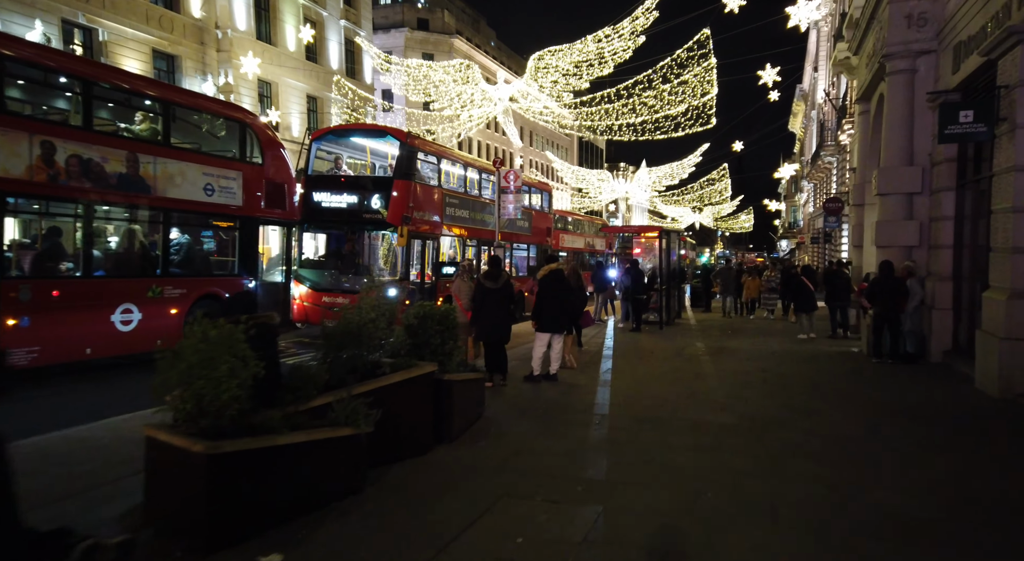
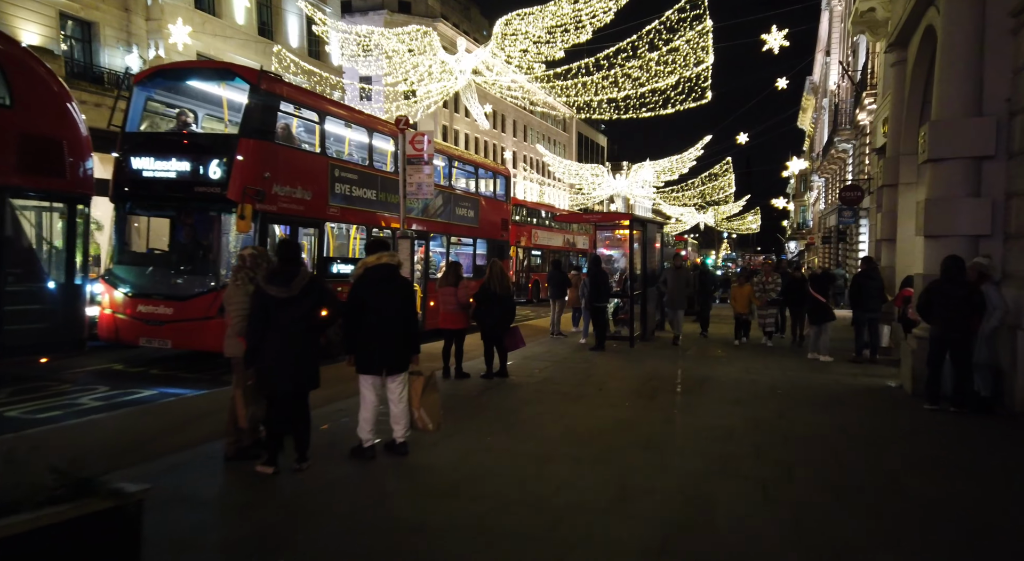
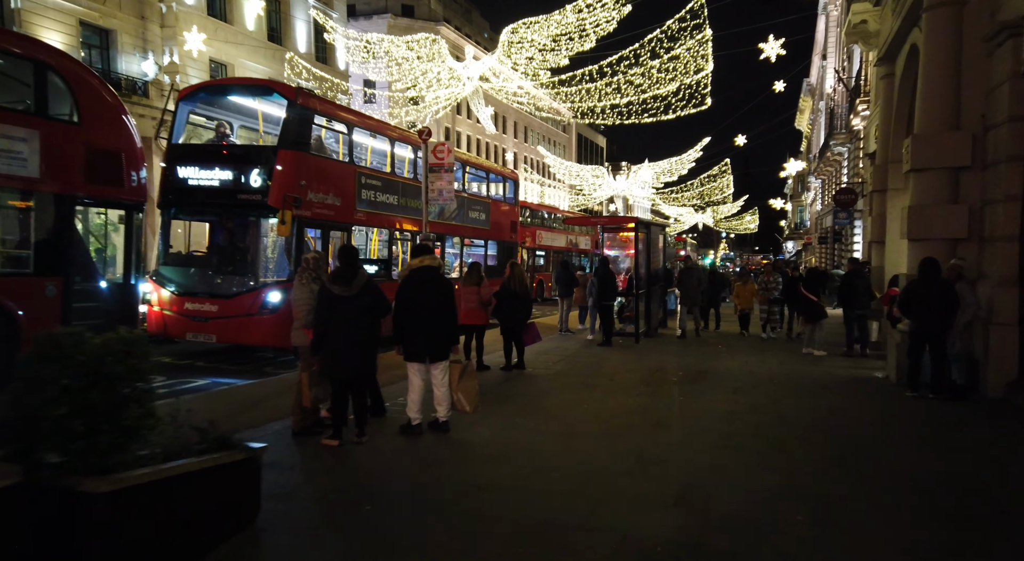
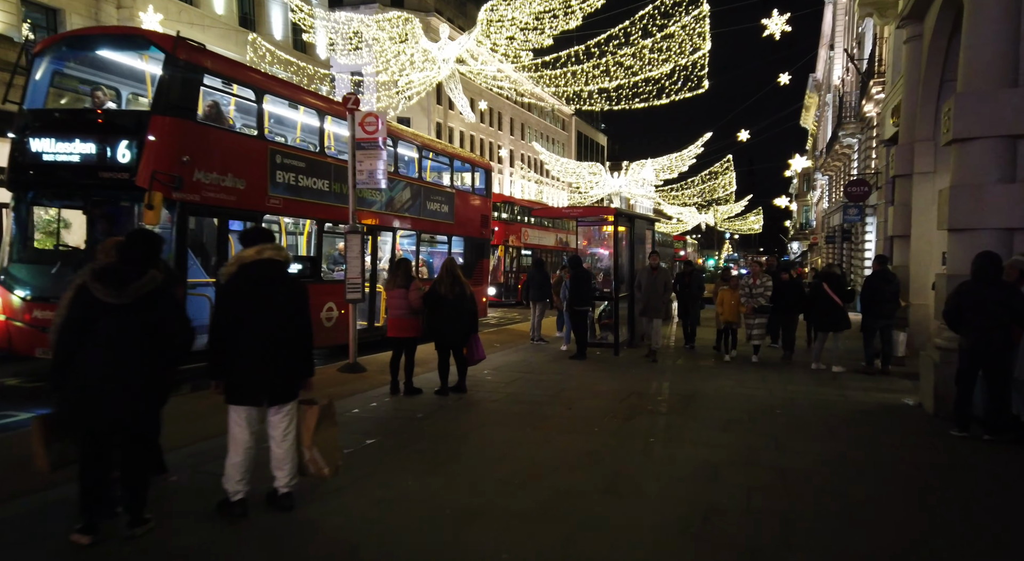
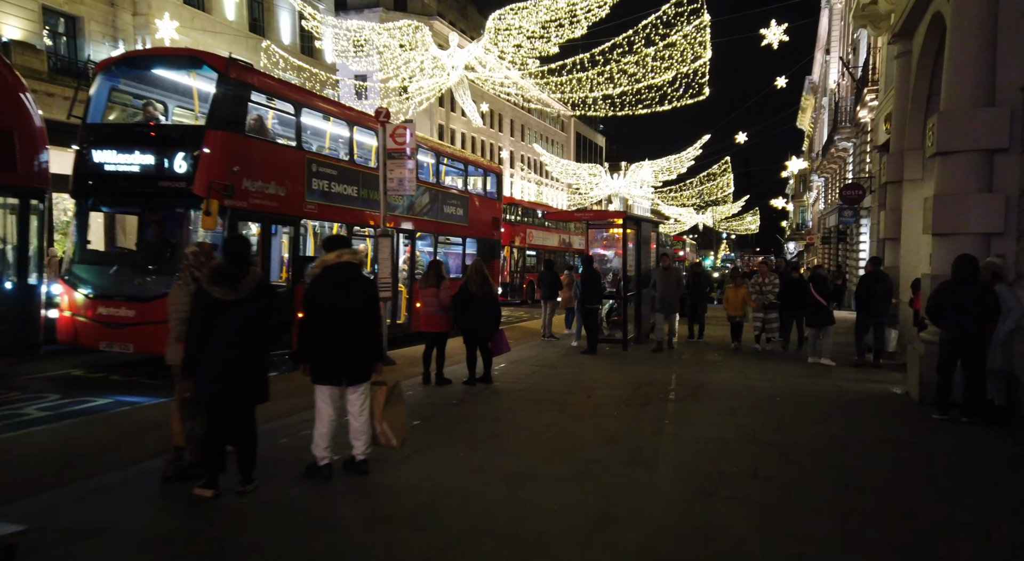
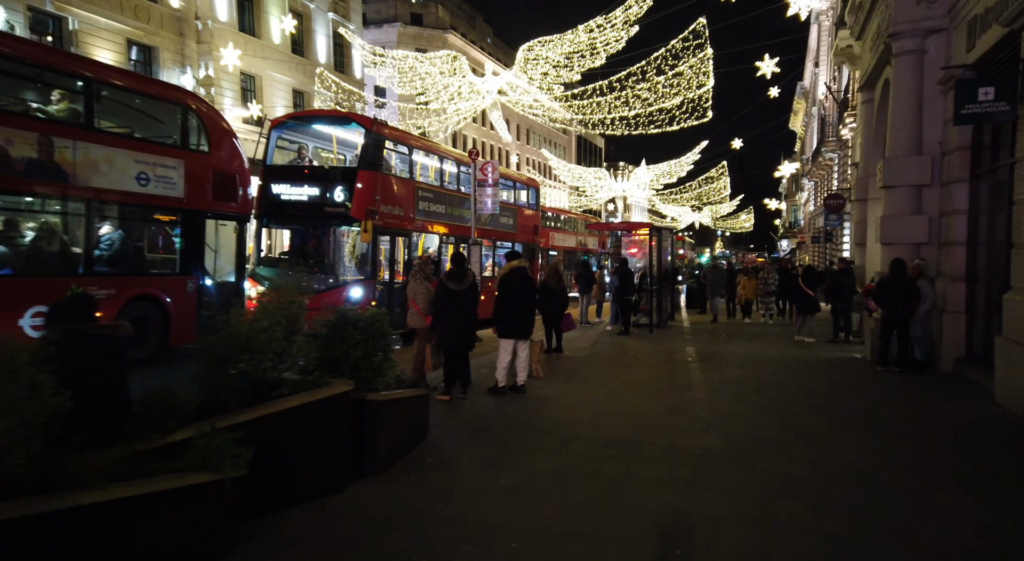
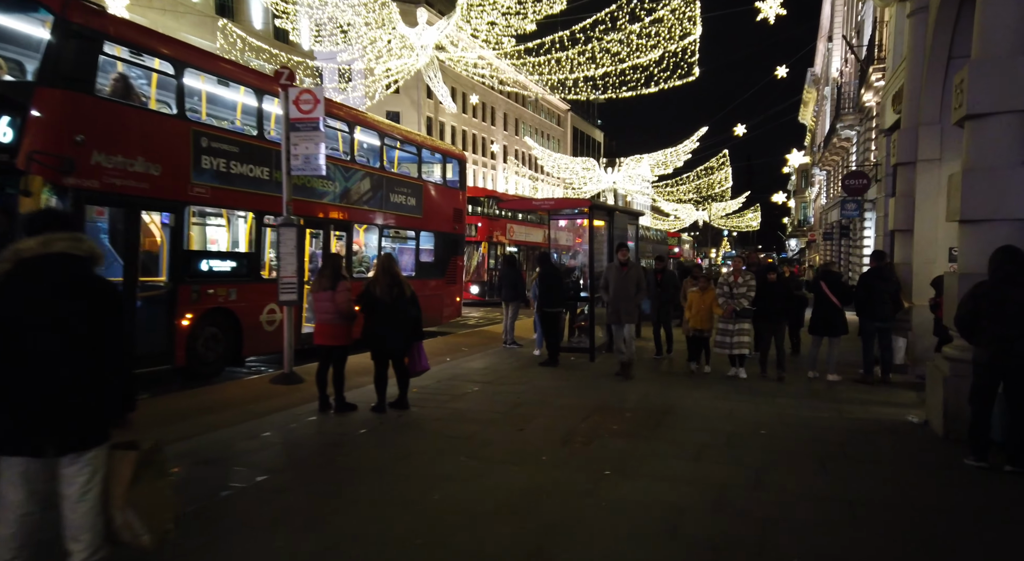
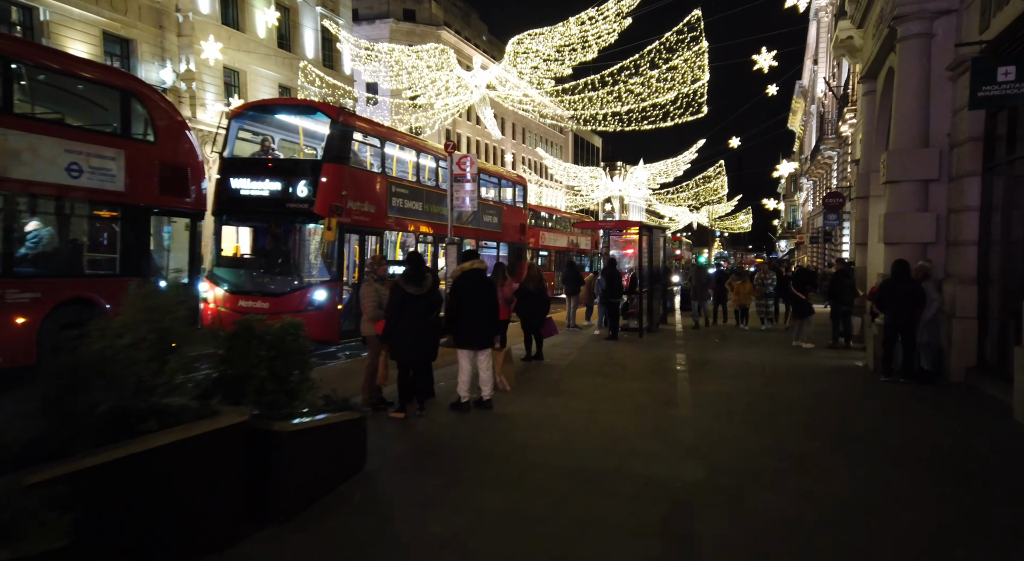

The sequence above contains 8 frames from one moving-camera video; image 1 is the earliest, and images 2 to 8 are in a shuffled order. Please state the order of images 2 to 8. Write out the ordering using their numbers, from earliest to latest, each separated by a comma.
6, 8, 3, 2, 5, 4, 7
